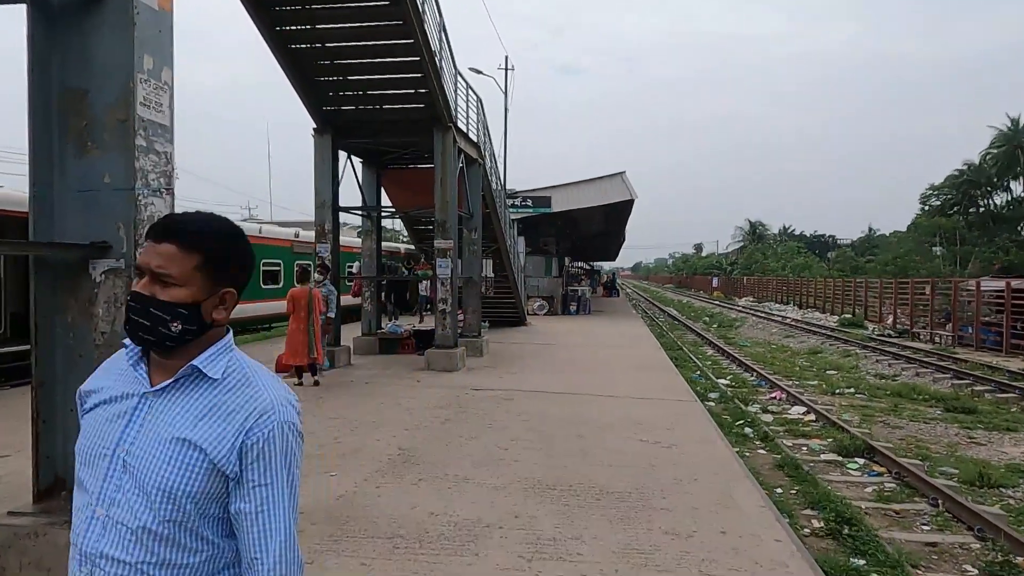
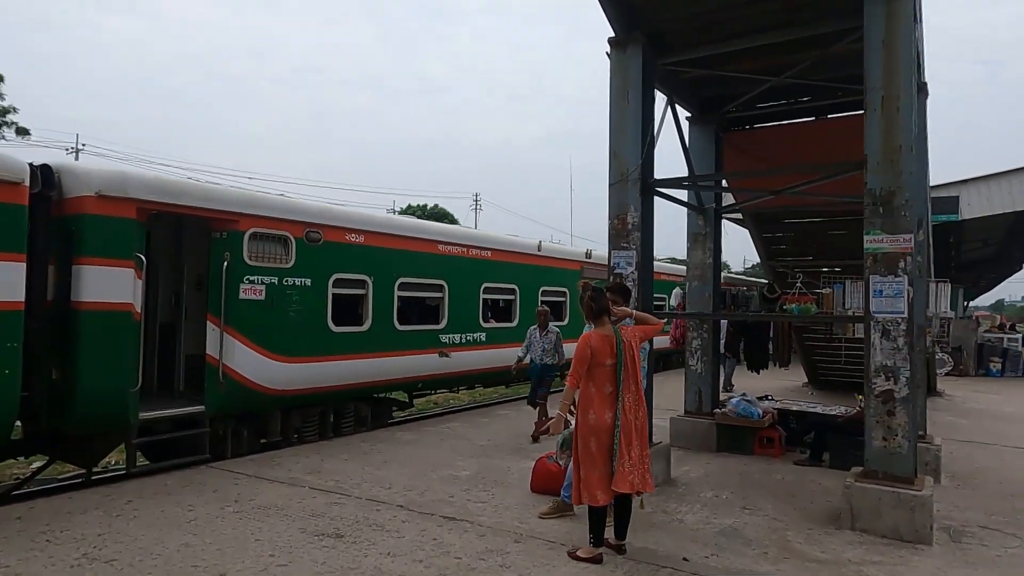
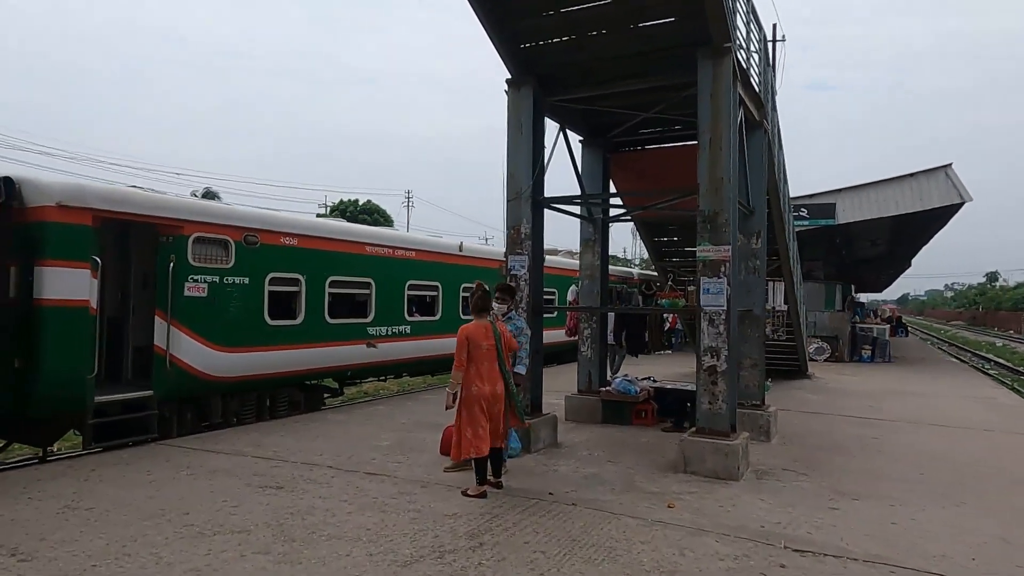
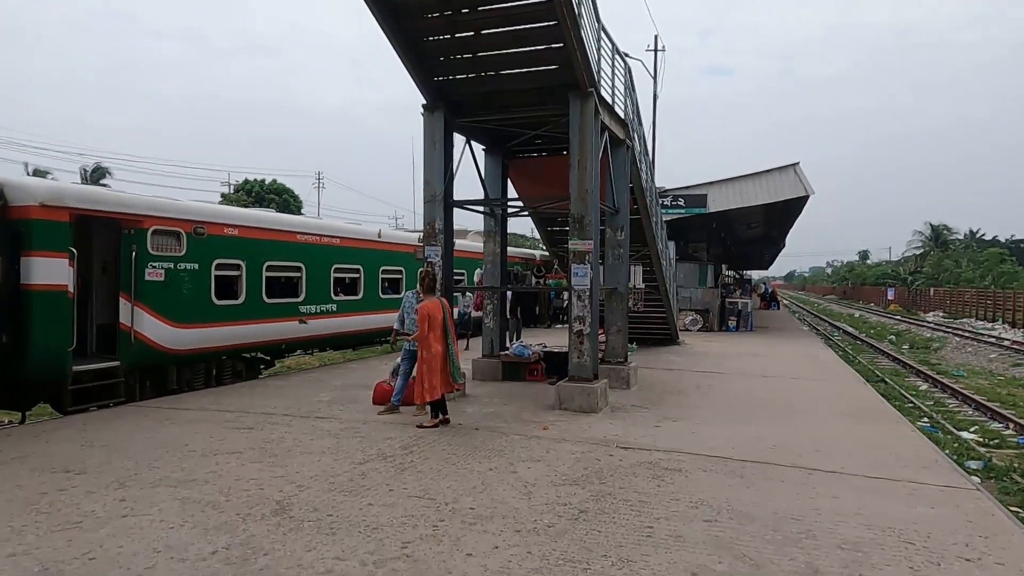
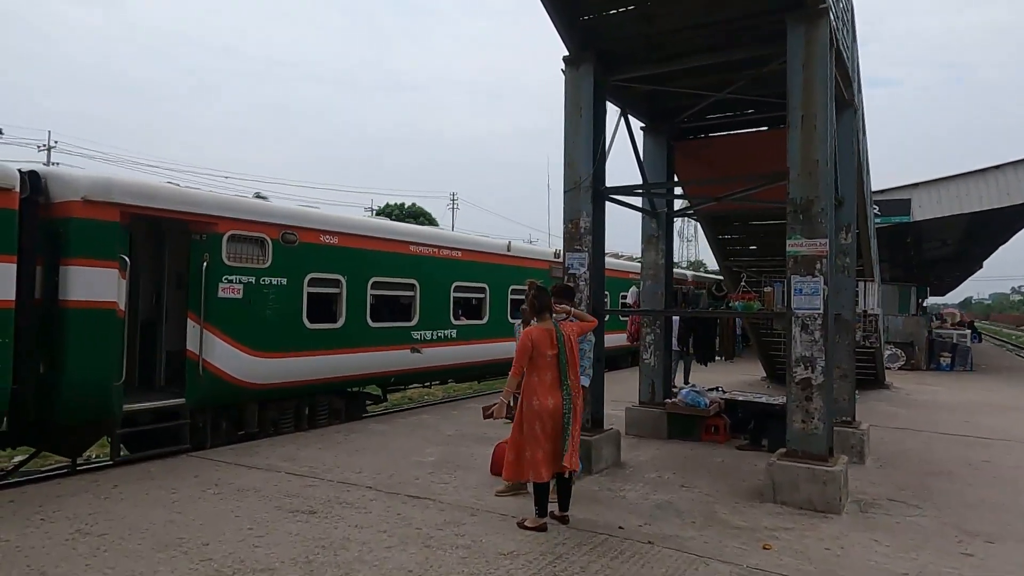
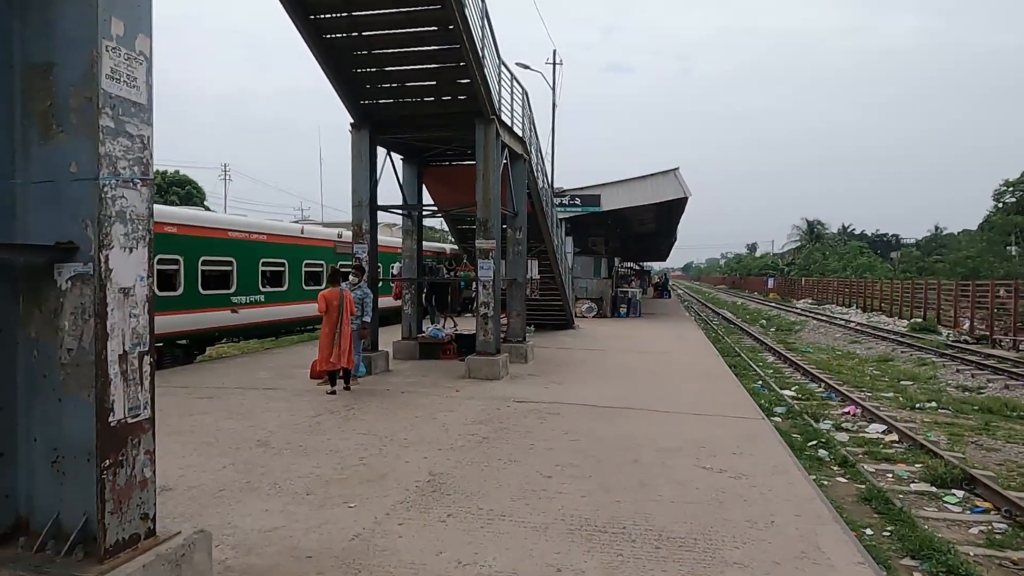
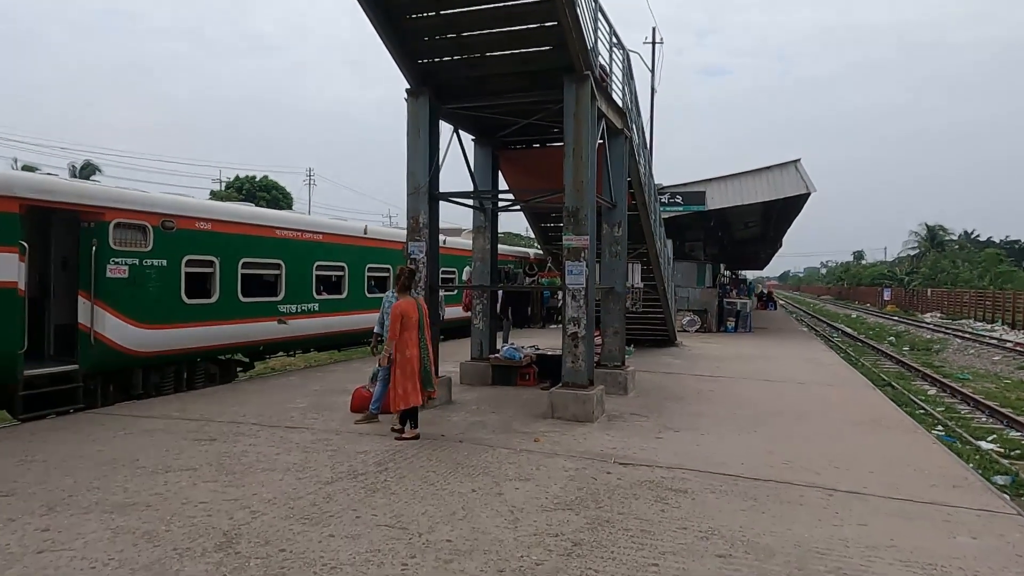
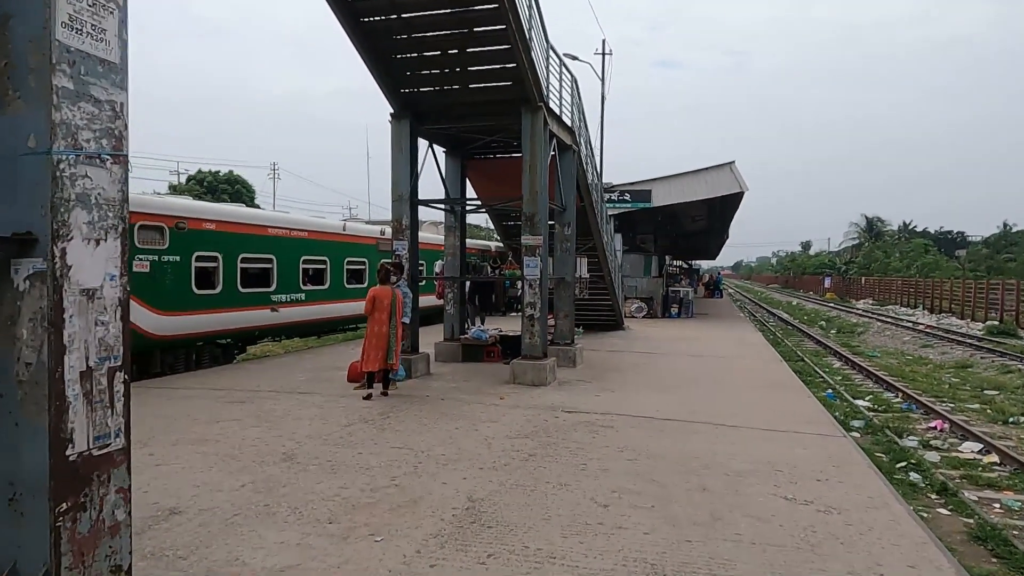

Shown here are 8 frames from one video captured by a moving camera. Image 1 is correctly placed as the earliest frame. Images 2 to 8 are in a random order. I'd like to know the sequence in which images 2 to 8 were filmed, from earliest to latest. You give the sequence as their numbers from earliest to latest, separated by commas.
6, 8, 4, 7, 3, 5, 2
